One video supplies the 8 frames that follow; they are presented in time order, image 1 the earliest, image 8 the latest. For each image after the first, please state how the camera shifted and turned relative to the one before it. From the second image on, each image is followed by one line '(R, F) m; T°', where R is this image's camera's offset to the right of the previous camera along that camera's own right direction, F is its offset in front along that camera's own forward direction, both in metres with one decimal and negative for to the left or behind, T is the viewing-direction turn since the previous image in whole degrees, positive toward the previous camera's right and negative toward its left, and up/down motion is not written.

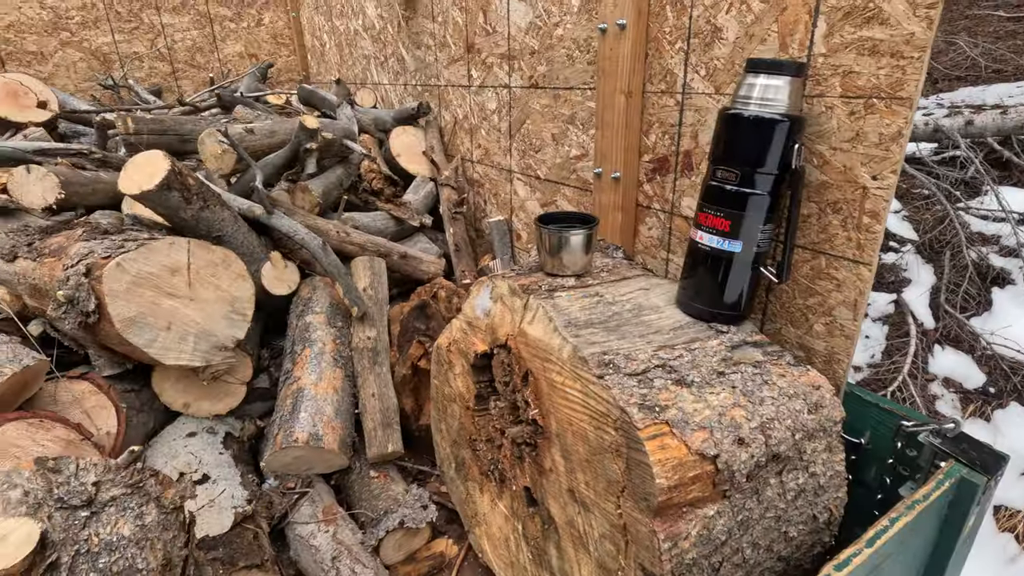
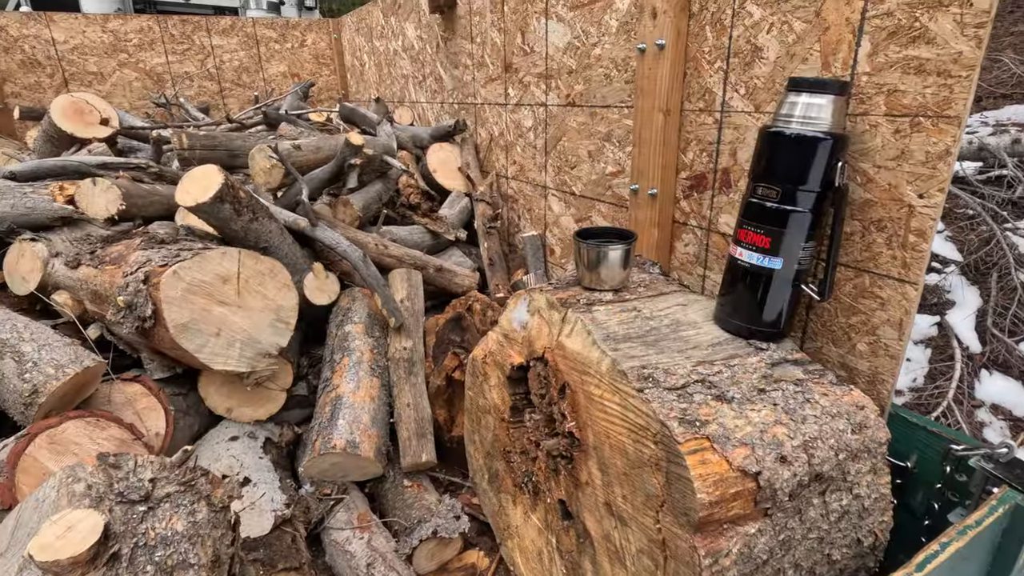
(0.0, 0.0) m; -3°
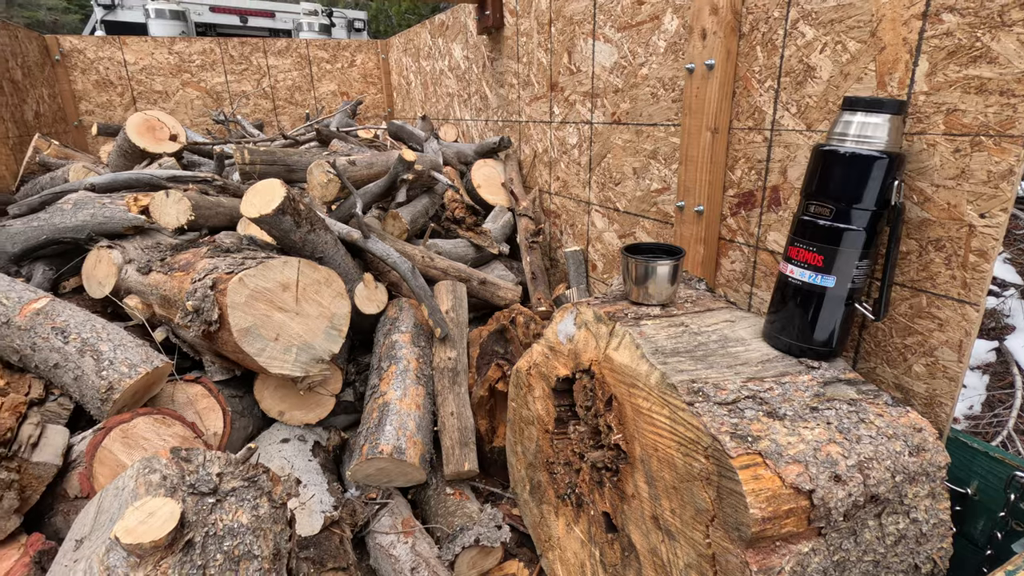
(-0.1, 0.0) m; -3°
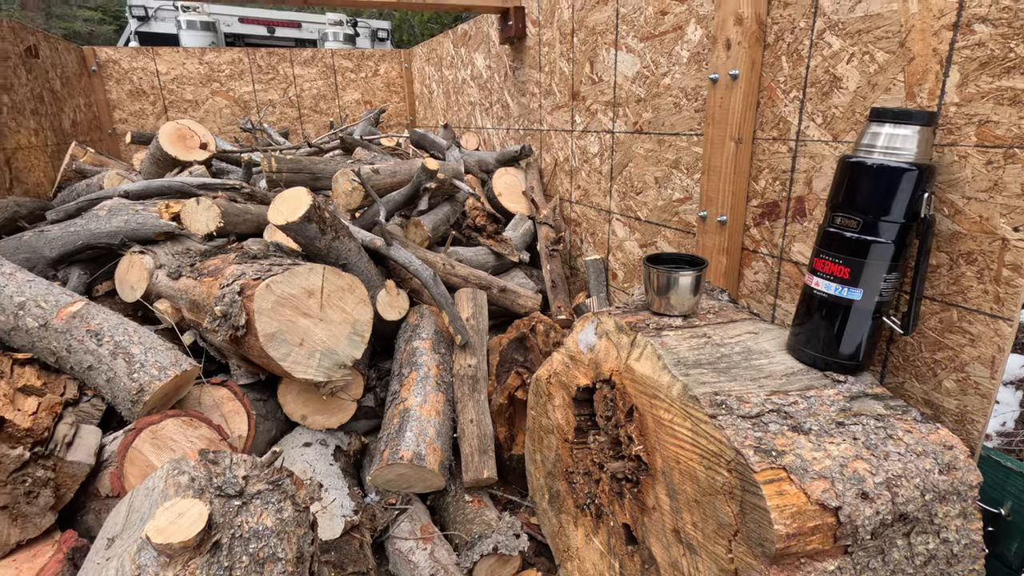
(0.0, 0.0) m; -2°
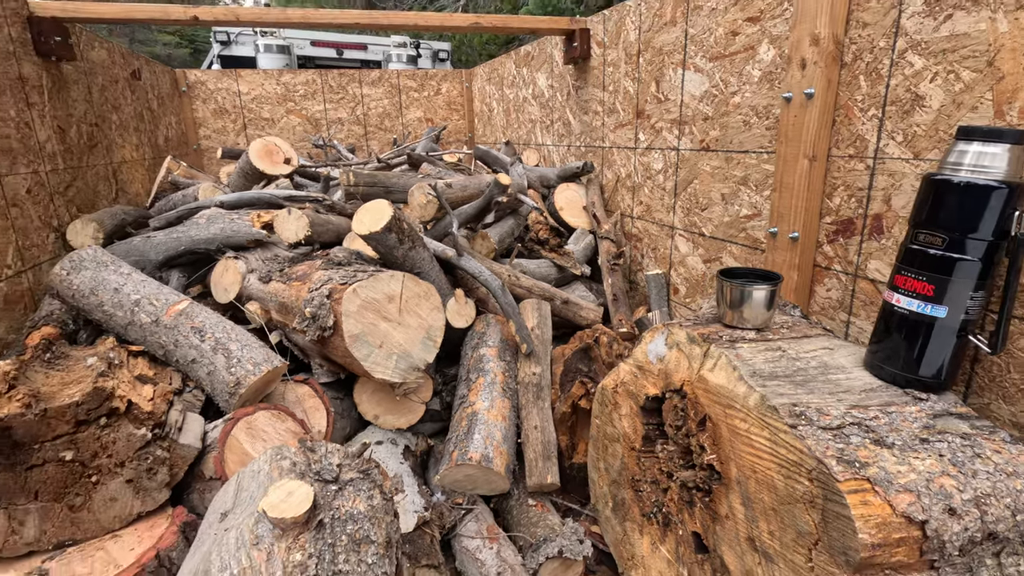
(-0.1, -0.1) m; -5°
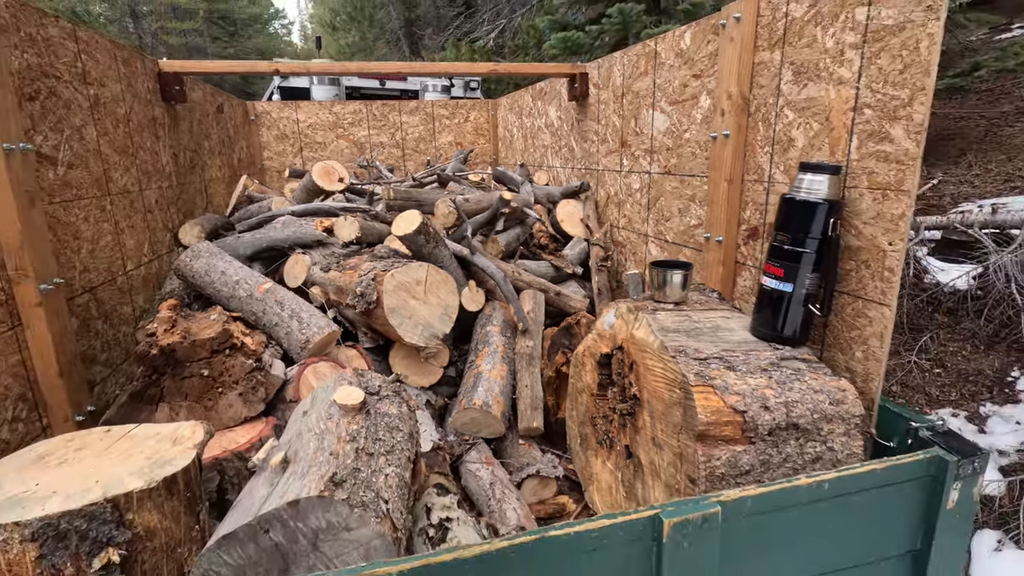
(+0.2, -0.7) m; -3°
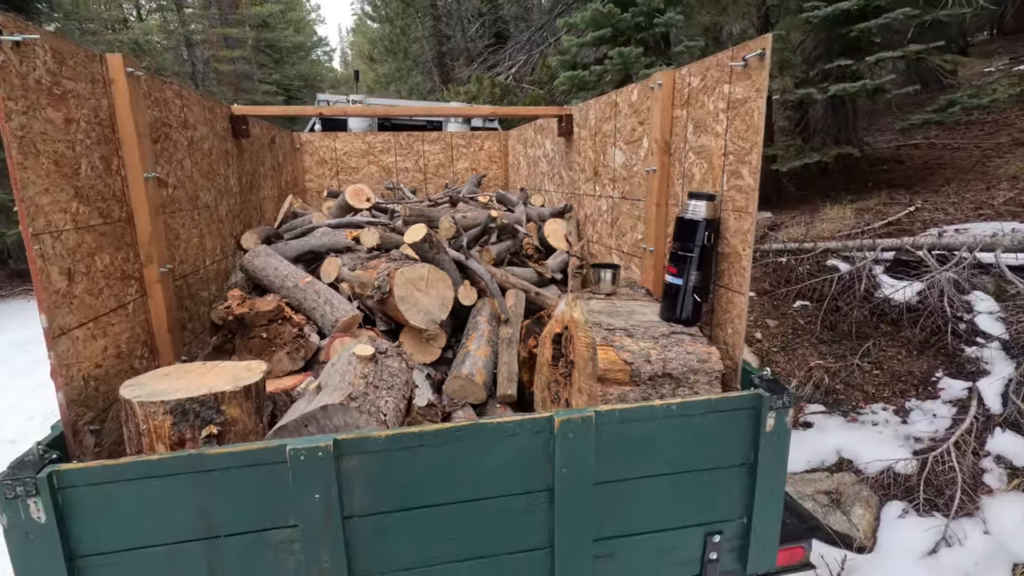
(+0.3, -0.8) m; -3°
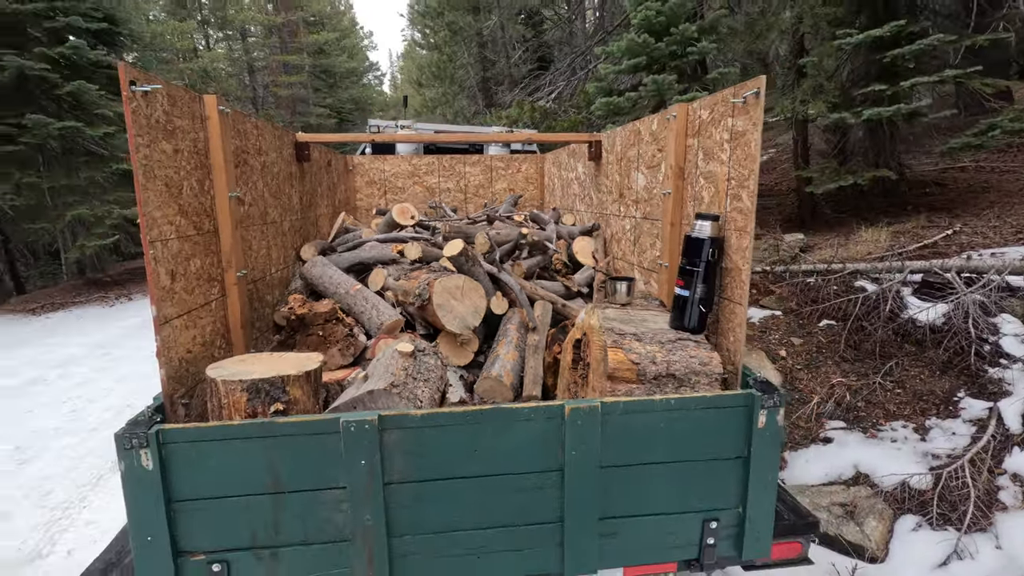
(+0.1, -0.4) m; -4°
